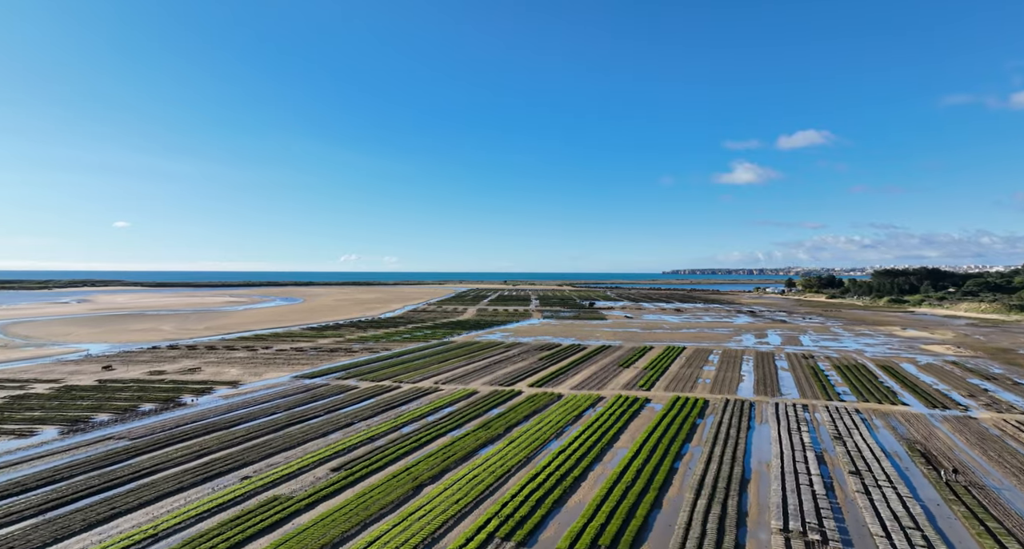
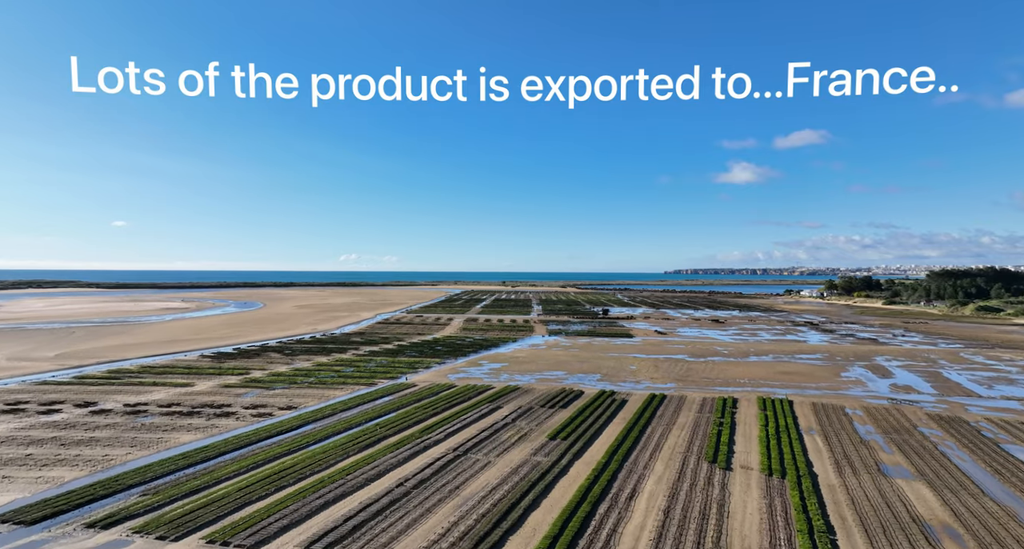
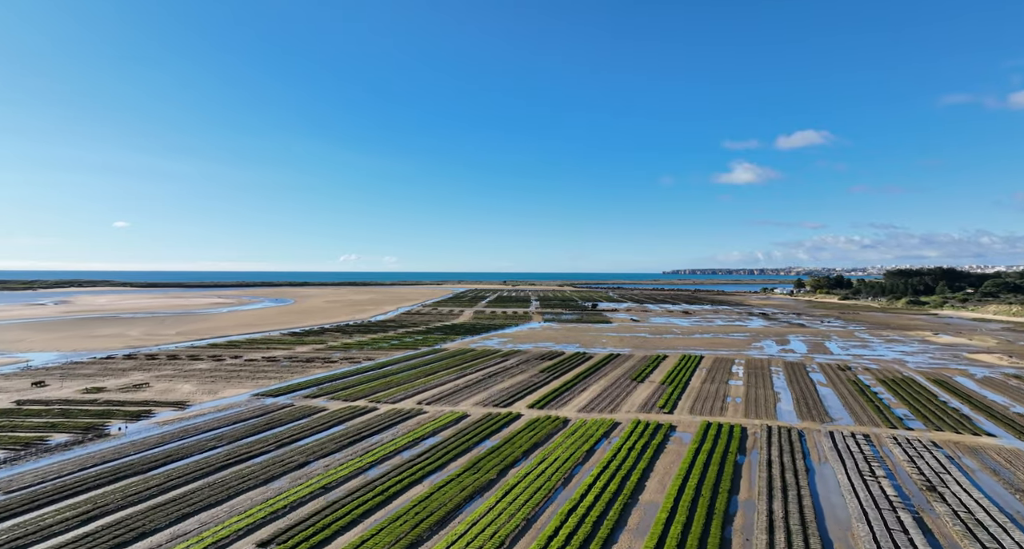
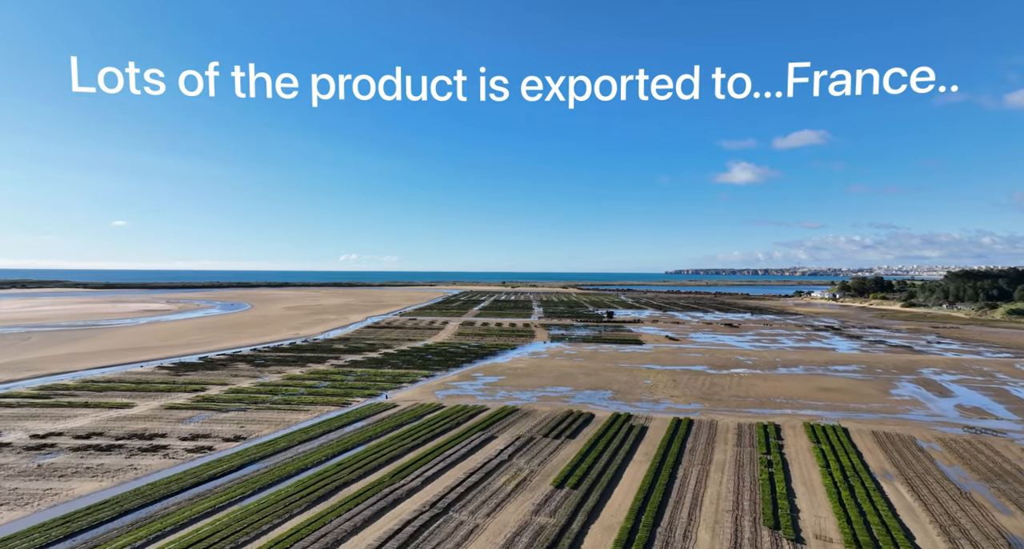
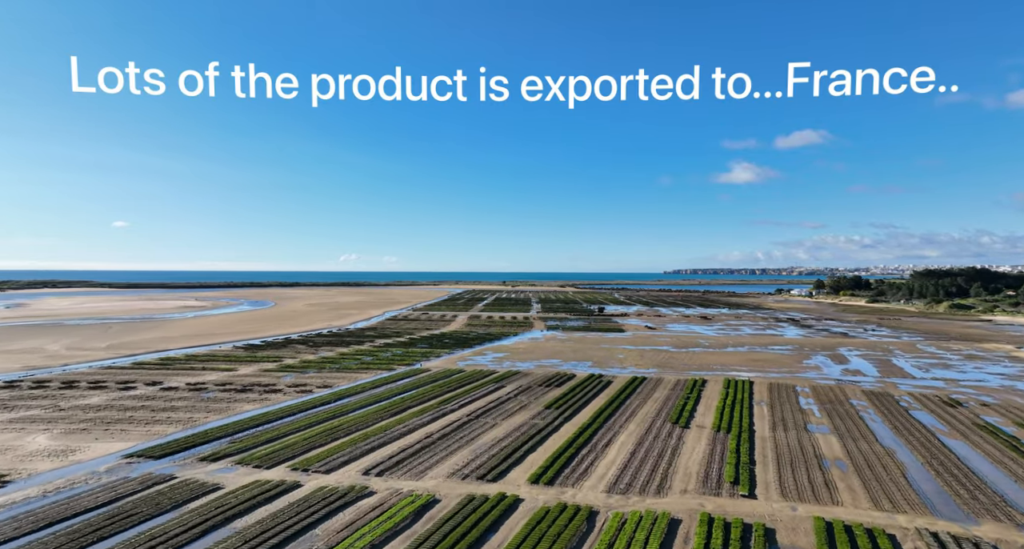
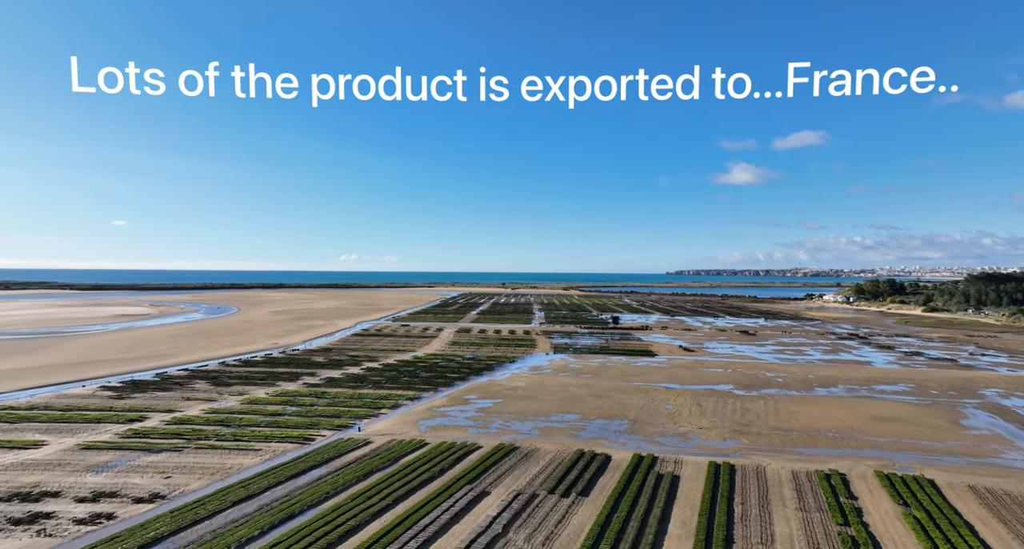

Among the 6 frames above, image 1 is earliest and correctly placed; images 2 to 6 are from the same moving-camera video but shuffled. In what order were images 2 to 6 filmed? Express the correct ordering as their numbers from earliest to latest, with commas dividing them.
3, 5, 2, 4, 6
